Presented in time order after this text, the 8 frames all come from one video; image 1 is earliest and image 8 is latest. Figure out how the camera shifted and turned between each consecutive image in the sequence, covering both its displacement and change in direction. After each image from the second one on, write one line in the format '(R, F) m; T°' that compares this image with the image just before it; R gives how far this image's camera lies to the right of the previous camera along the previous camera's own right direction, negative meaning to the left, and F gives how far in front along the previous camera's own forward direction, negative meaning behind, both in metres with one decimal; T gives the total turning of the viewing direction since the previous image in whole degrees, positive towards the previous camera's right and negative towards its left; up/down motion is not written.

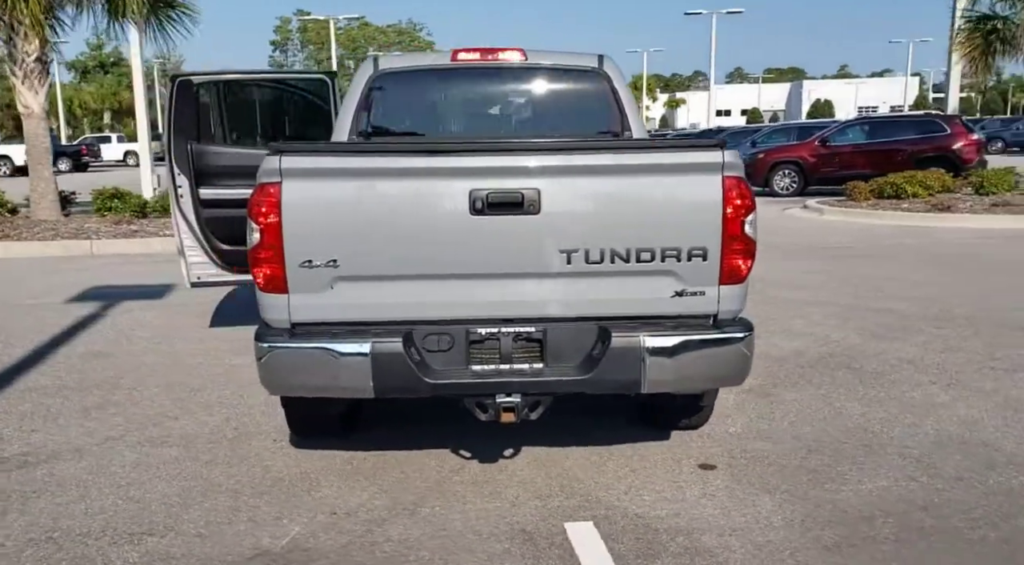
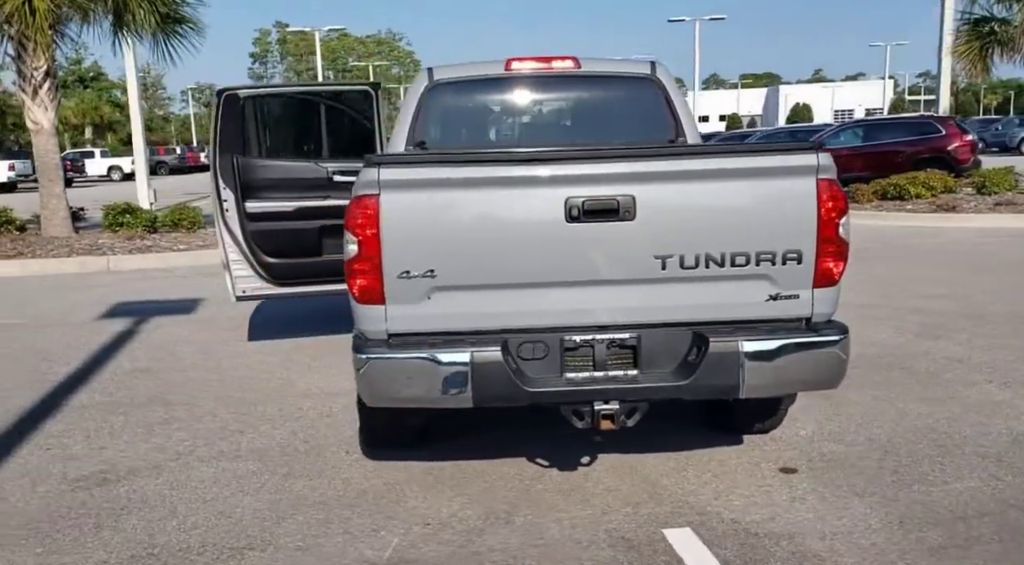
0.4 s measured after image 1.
(-0.4, 0.0) m; 0°
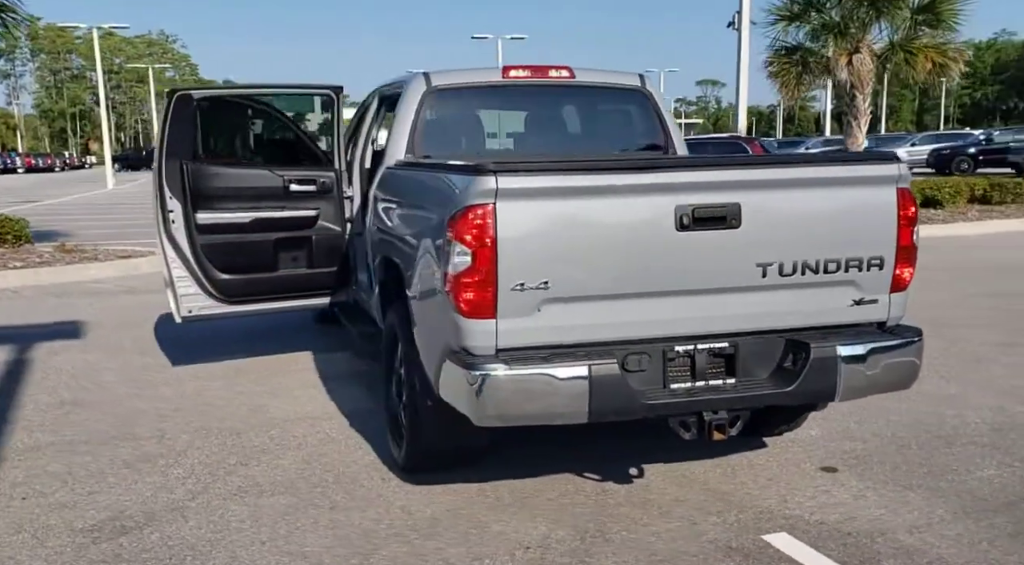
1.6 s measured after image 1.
(-1.0, +0.2) m; +12°
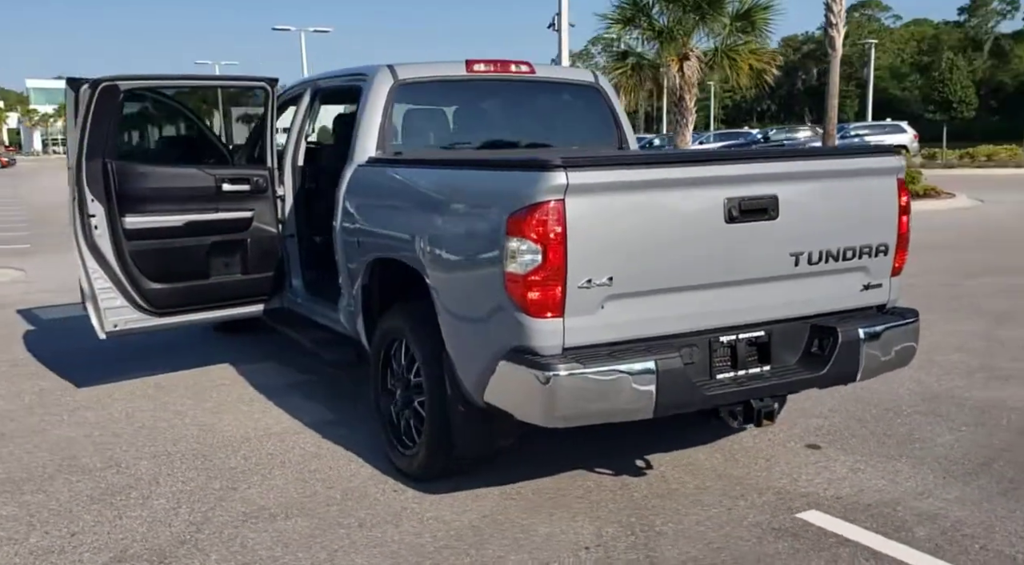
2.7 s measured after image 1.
(-0.8, +0.2) m; +12°
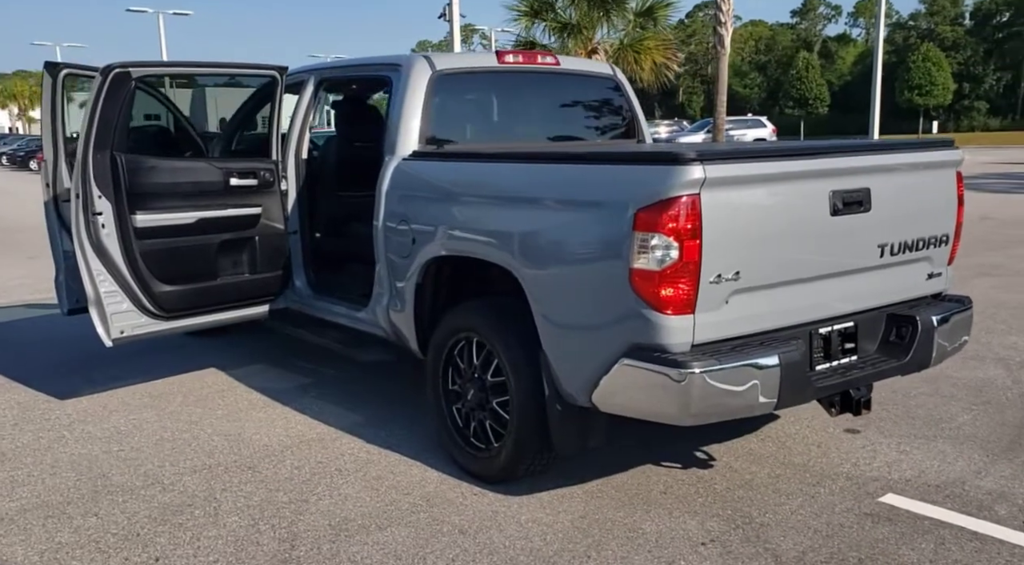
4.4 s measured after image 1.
(-0.8, +0.1) m; +7°
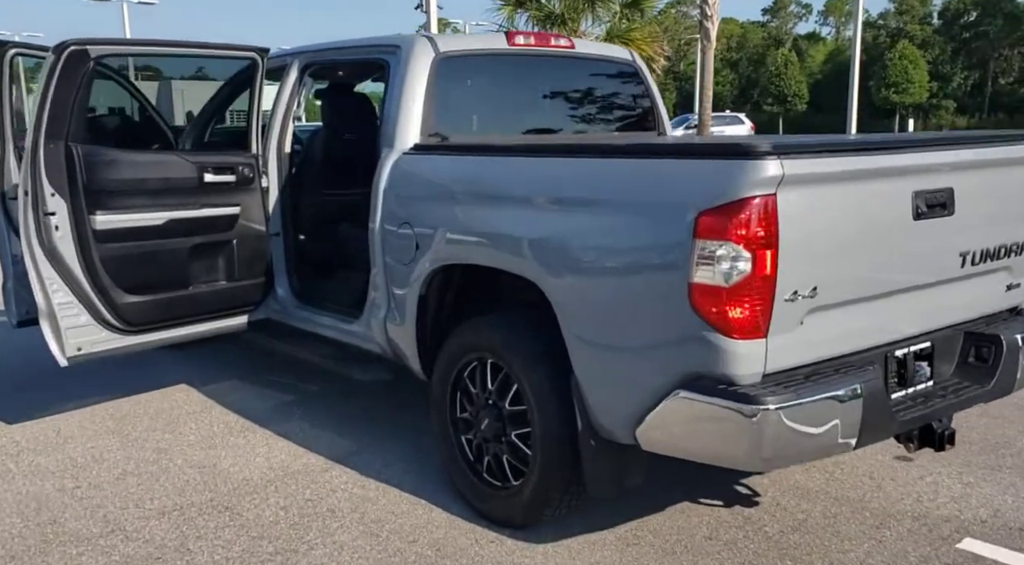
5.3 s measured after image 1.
(-0.2, +0.5) m; +2°
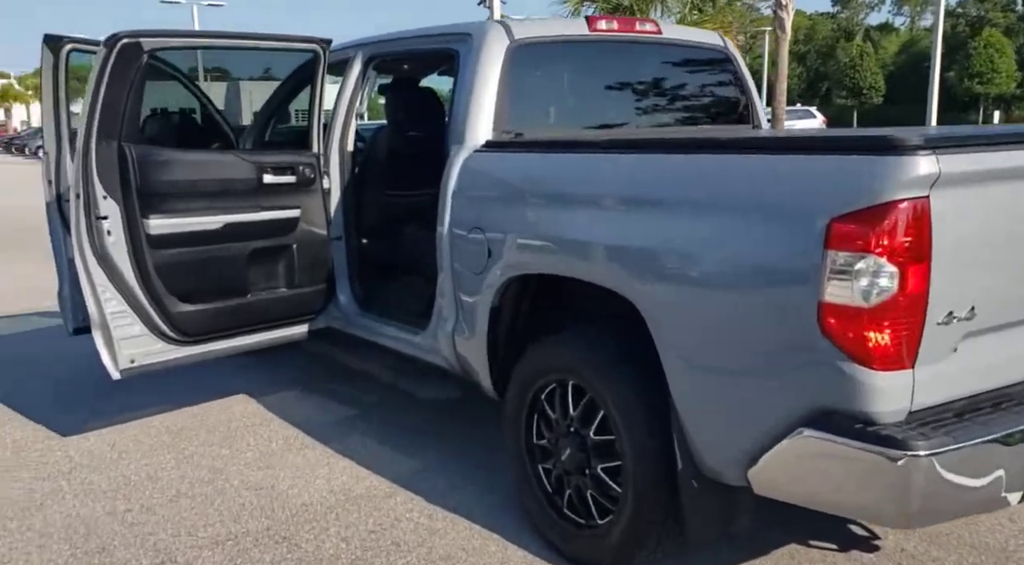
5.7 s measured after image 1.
(-0.1, +0.4) m; -4°
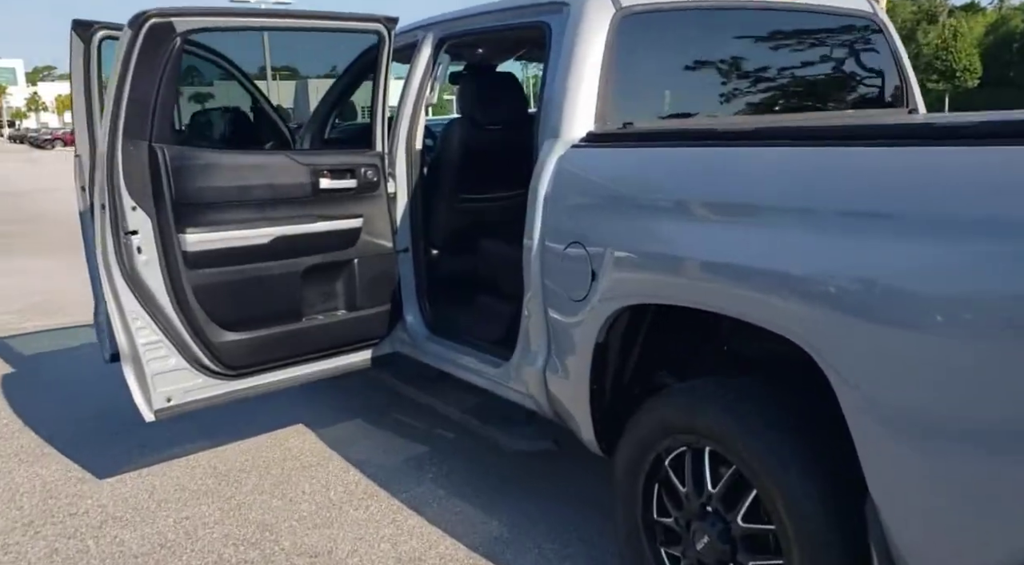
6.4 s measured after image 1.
(-0.2, +0.7) m; -5°
